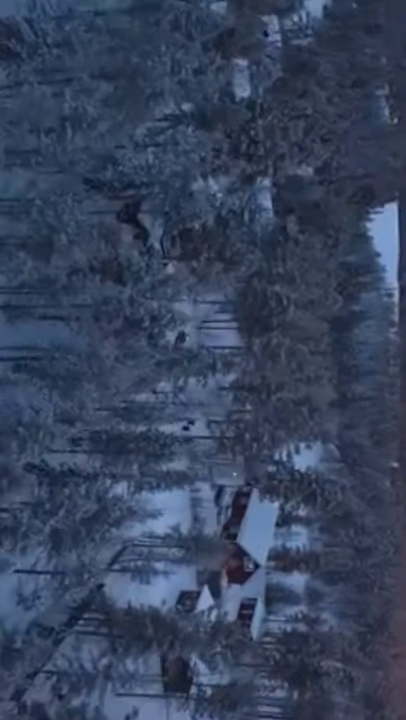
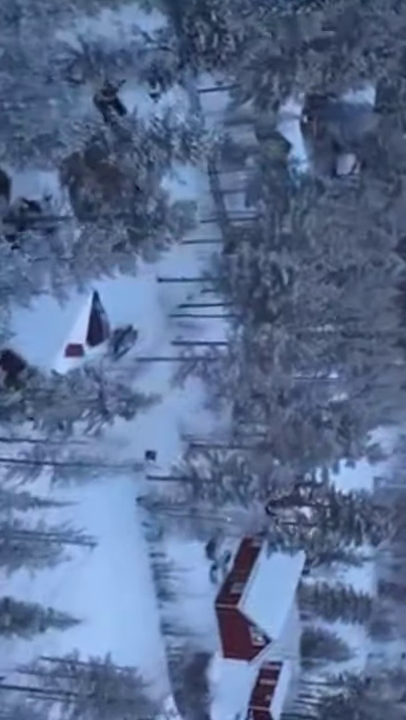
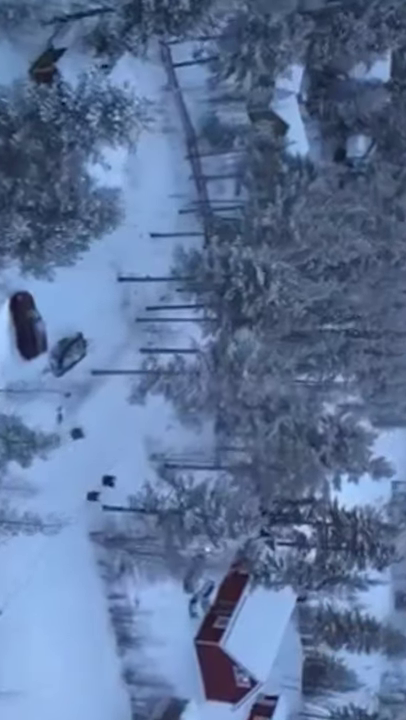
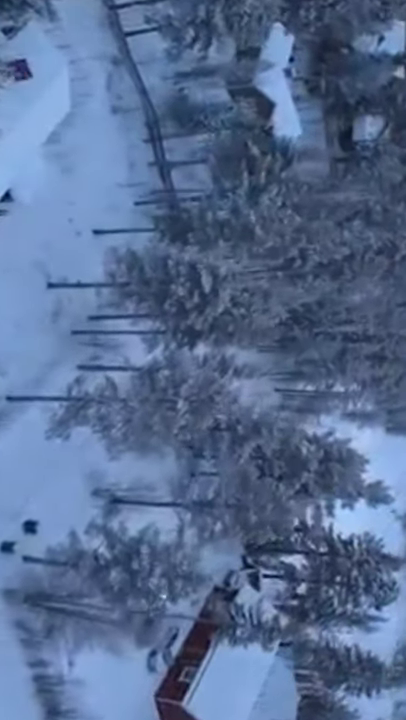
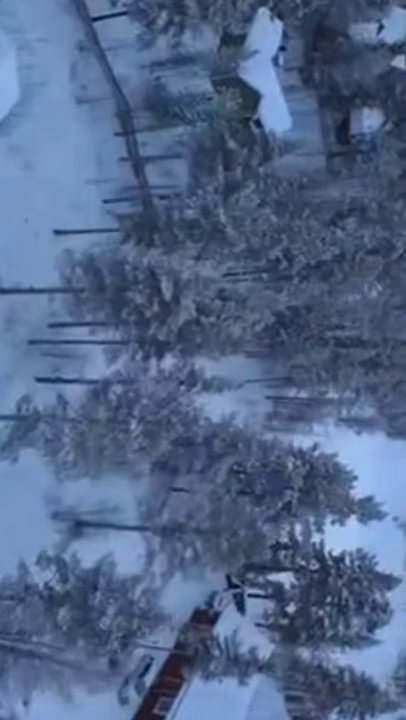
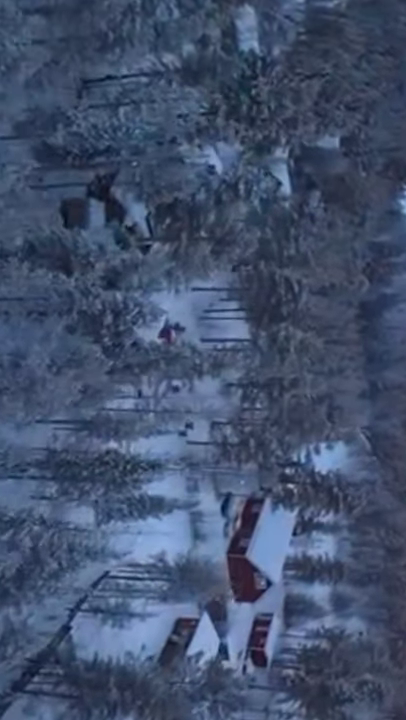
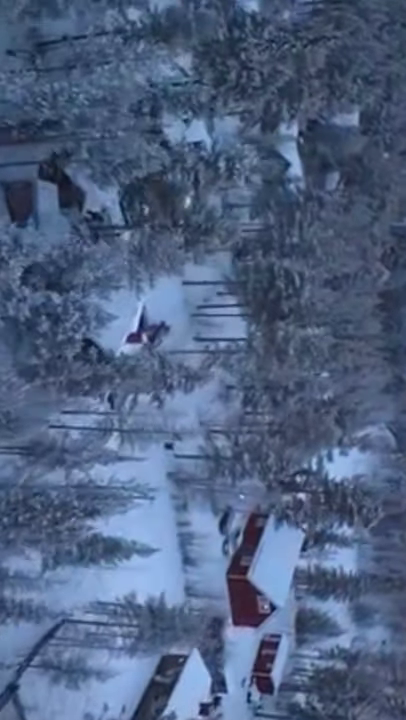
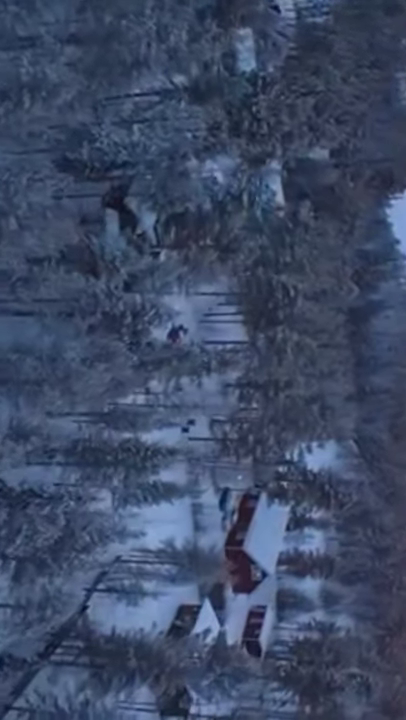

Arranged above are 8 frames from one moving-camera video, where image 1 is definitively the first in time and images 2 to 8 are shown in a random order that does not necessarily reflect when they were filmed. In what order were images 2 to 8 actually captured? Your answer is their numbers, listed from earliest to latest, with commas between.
8, 6, 7, 2, 3, 4, 5
